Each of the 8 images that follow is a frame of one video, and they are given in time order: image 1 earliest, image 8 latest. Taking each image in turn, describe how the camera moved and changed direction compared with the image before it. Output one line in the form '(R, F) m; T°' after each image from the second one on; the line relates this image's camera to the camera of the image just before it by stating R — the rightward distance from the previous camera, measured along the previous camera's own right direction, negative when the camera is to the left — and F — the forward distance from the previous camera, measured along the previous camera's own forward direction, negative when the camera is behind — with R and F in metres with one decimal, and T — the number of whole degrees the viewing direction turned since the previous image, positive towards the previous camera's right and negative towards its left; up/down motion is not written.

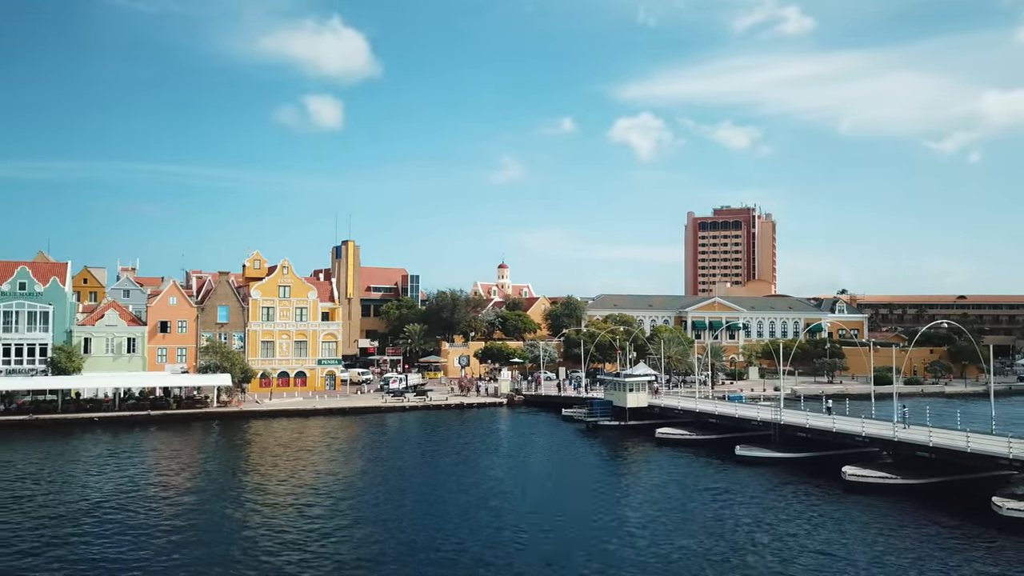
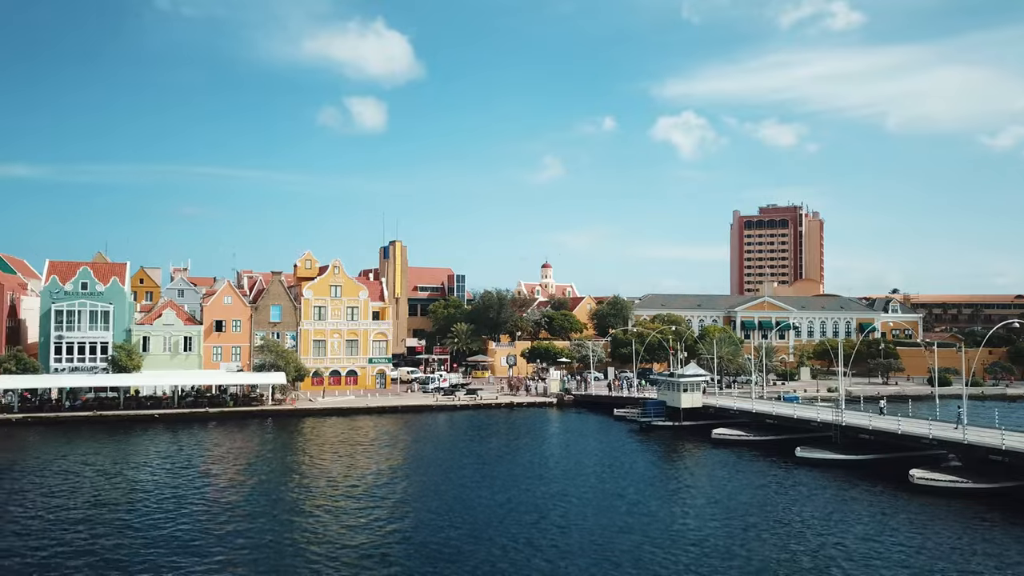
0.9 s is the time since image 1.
(-0.8, +0.1) m; -3°
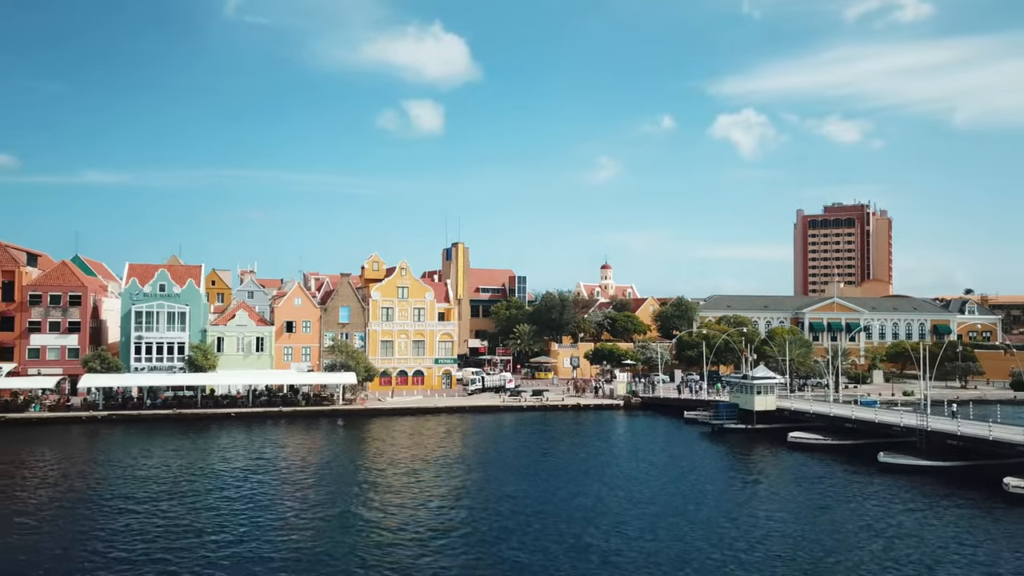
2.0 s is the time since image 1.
(-0.9, 0.0) m; -4°
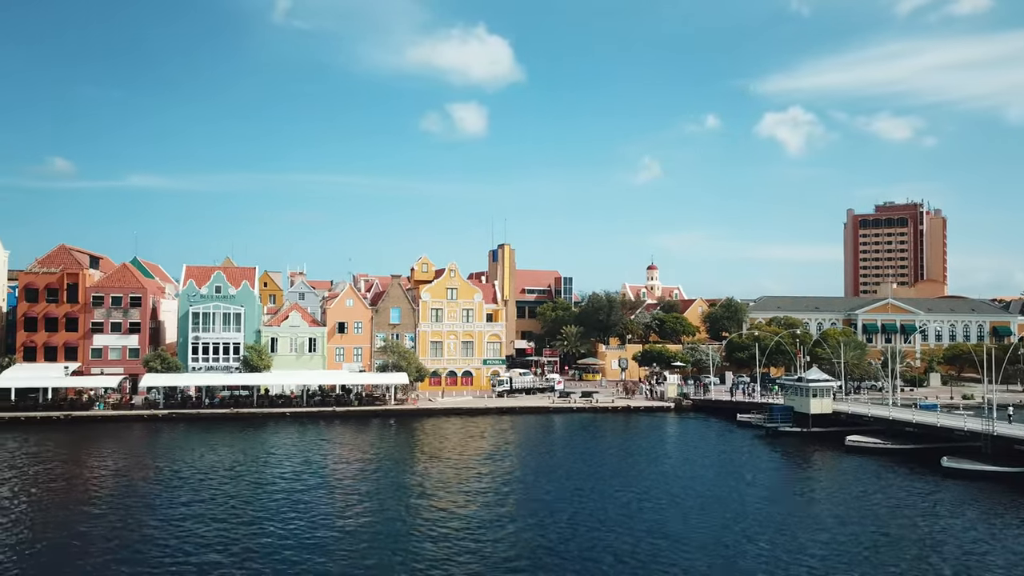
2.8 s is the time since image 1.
(-0.6, -0.2) m; -3°
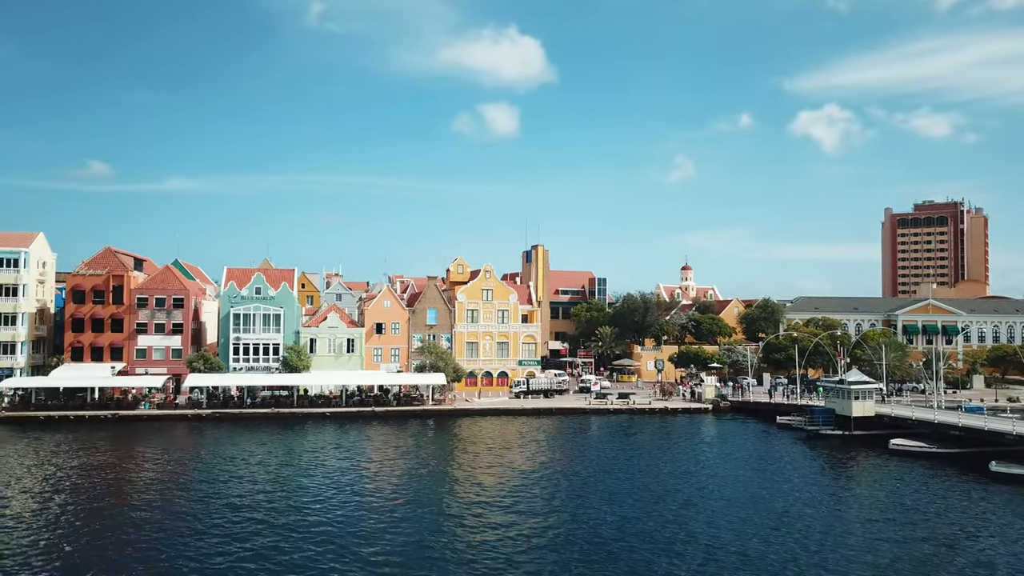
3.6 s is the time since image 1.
(-0.5, -0.2) m; -2°
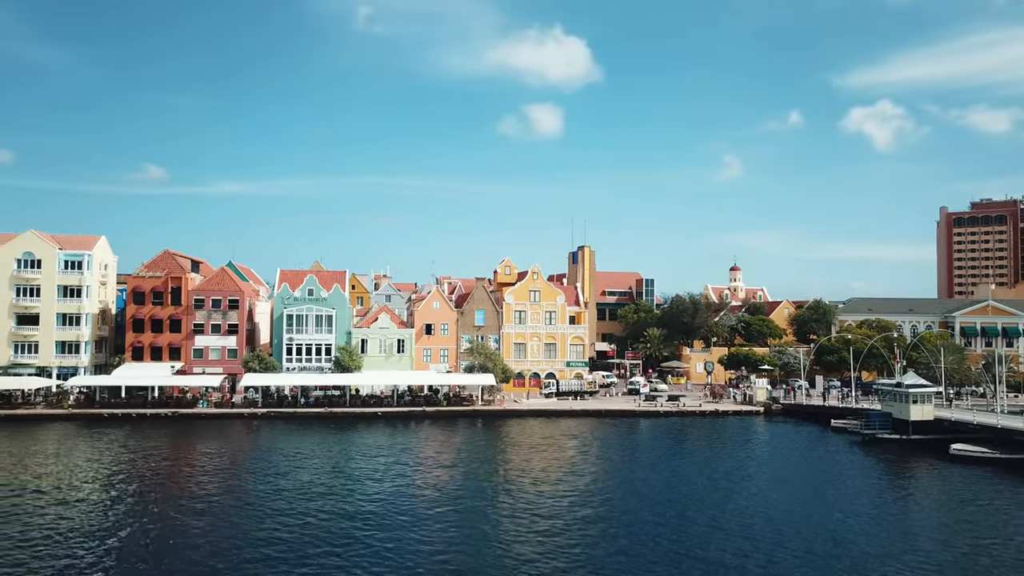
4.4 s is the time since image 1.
(-0.4, -0.3) m; -3°
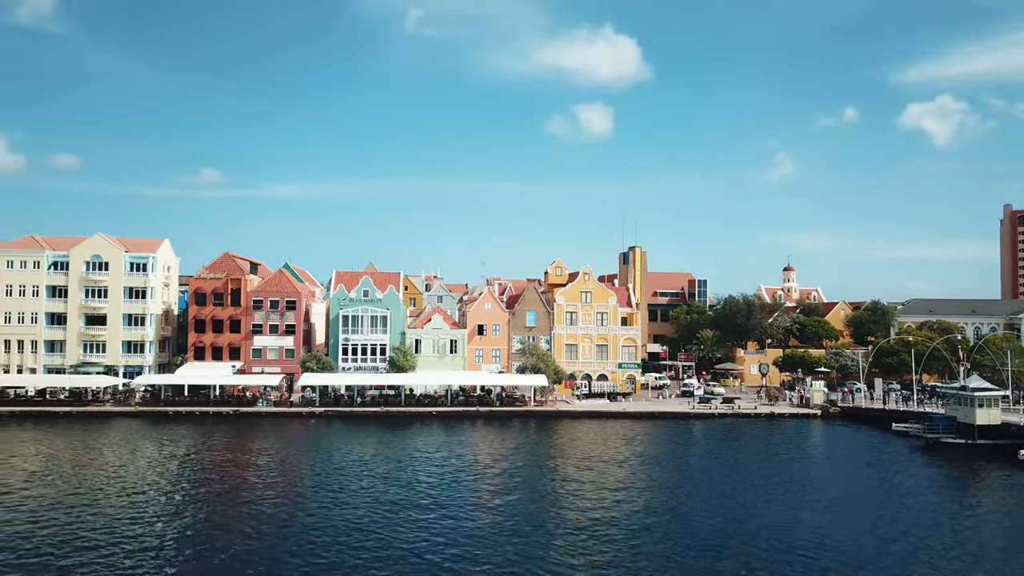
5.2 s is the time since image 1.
(-0.4, -0.3) m; -3°
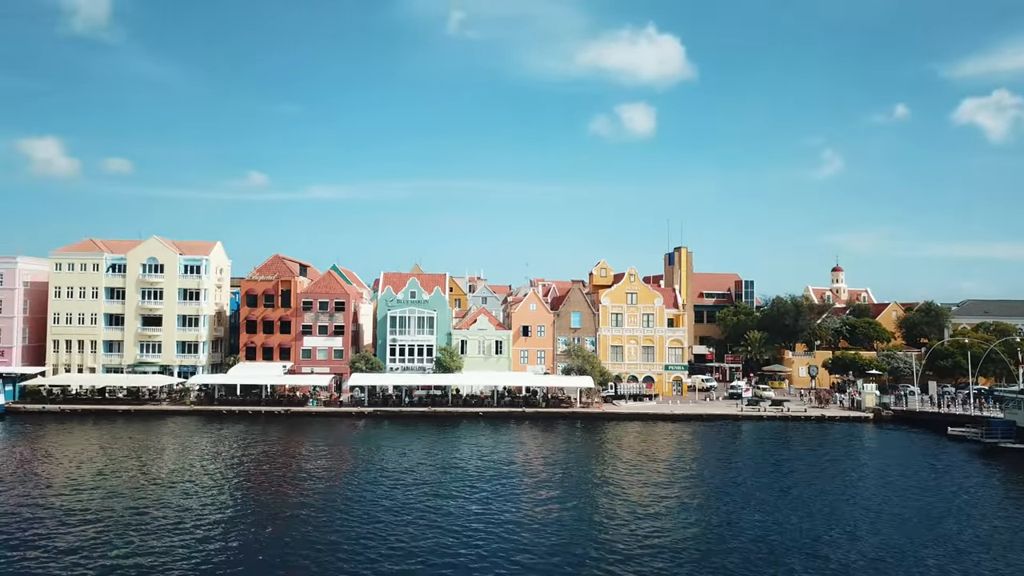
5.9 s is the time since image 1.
(-0.3, -0.3) m; -3°
